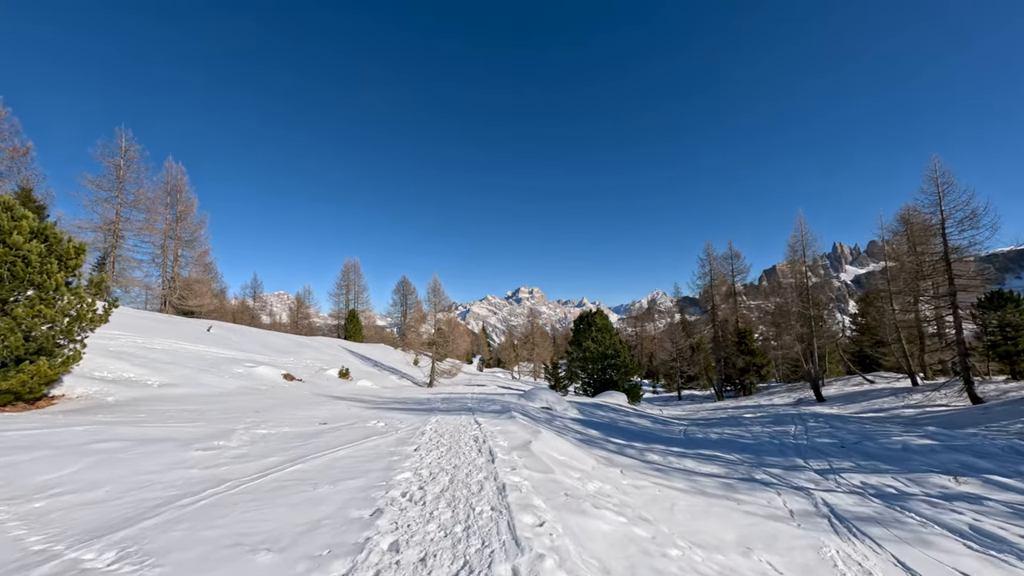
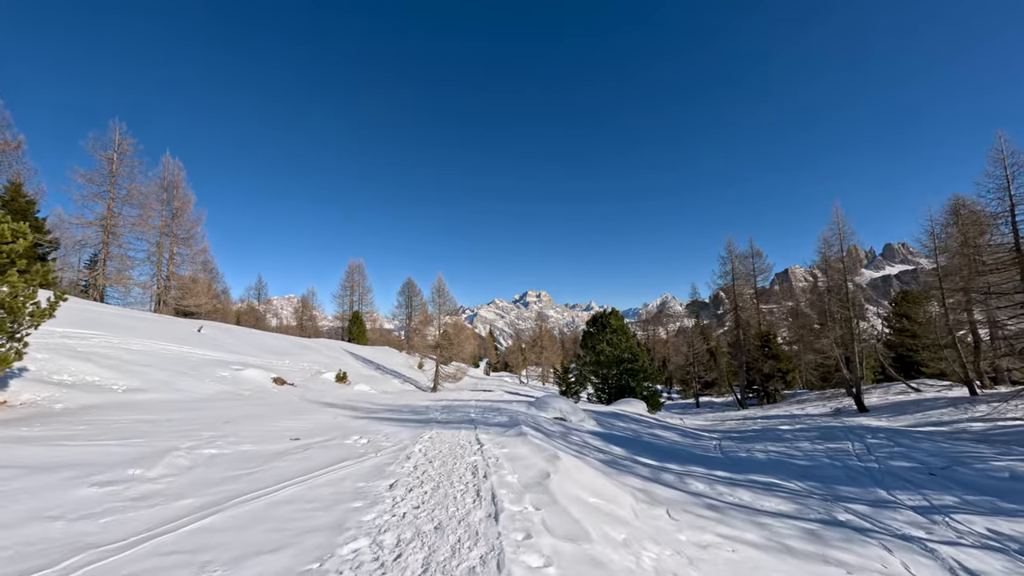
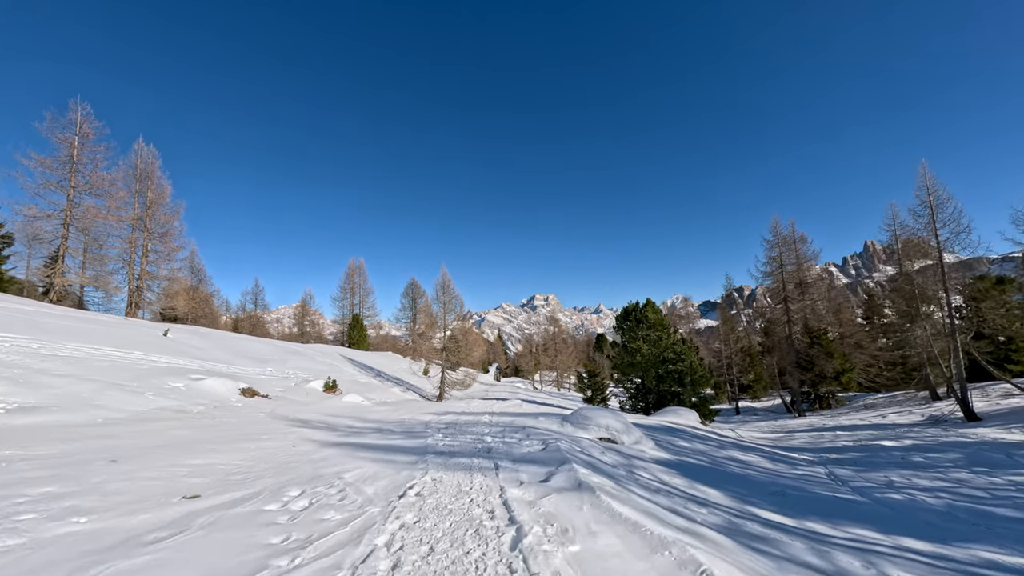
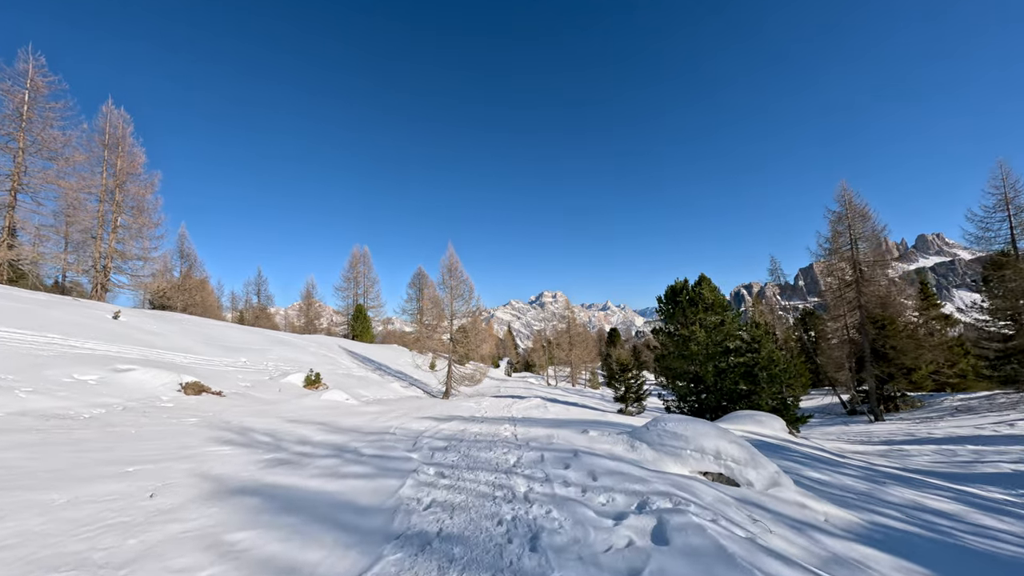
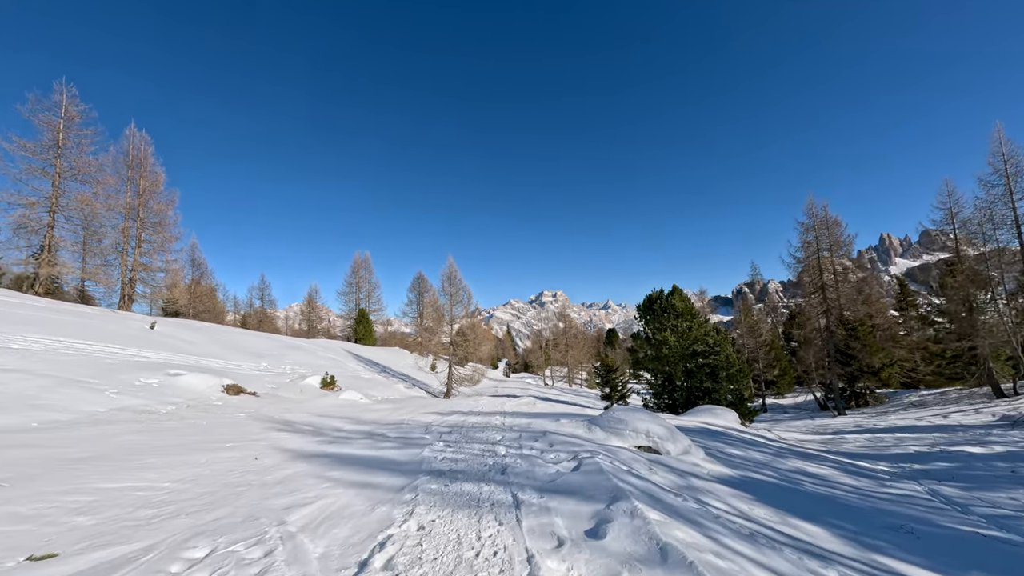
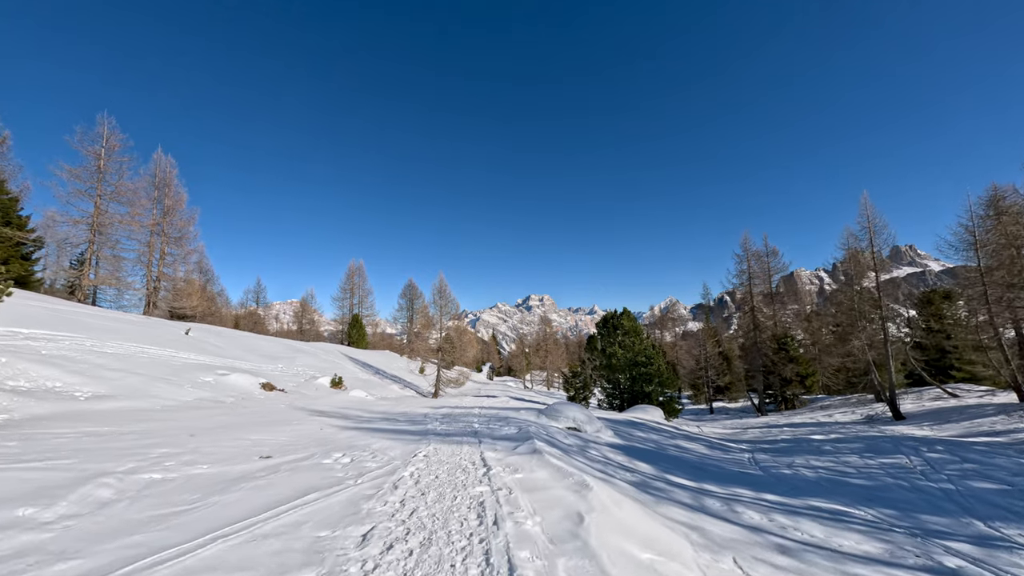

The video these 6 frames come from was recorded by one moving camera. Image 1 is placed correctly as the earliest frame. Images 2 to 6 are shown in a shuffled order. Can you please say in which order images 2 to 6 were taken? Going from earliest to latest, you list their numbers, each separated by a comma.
2, 6, 3, 5, 4
